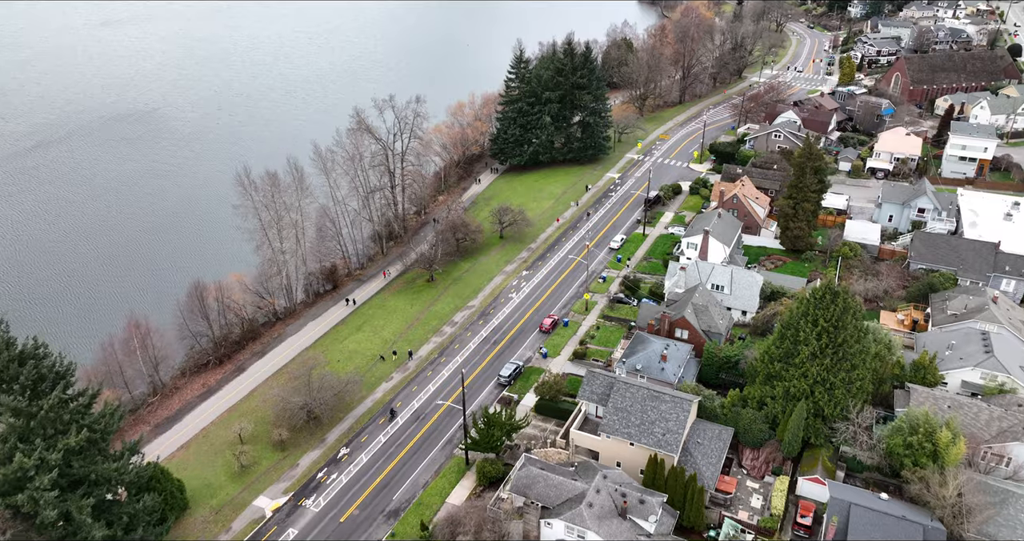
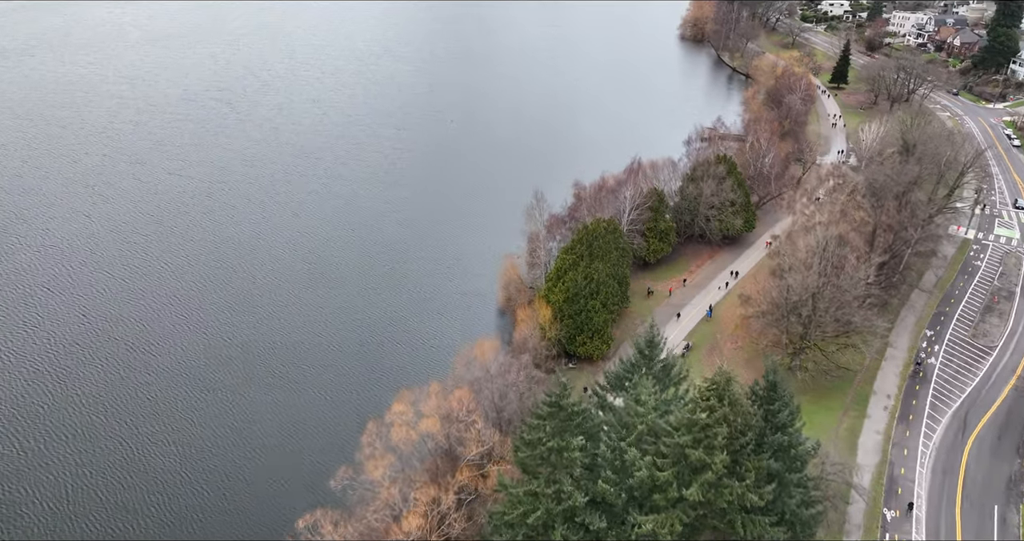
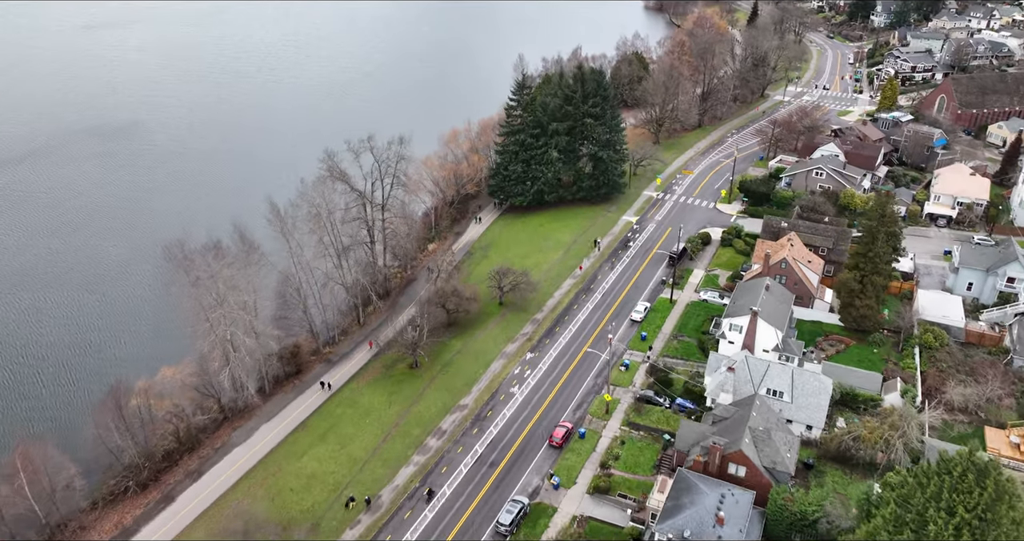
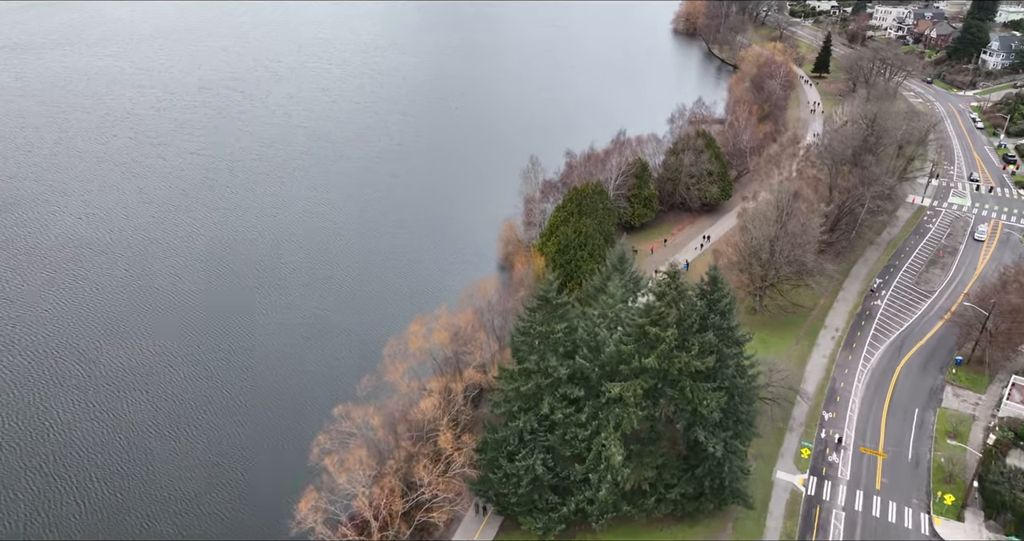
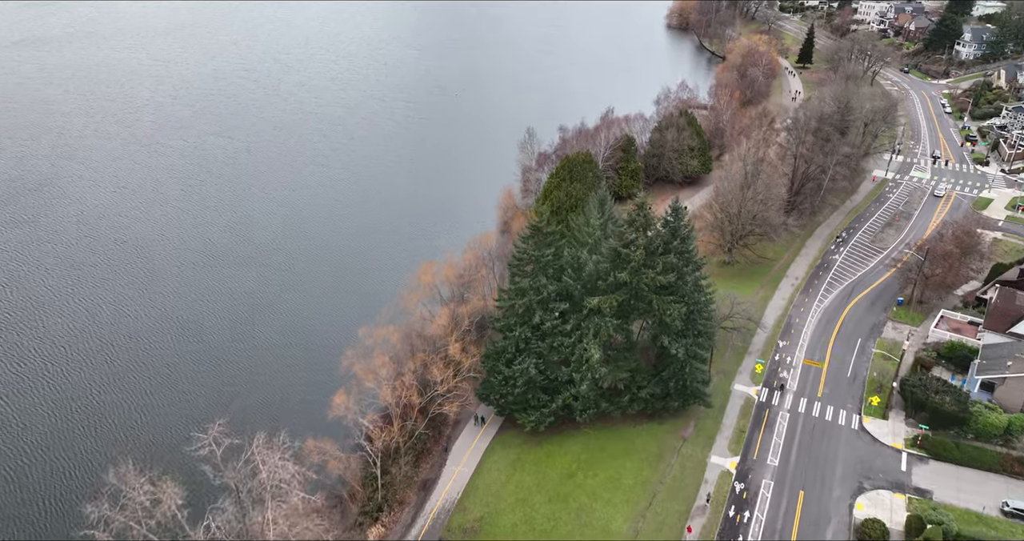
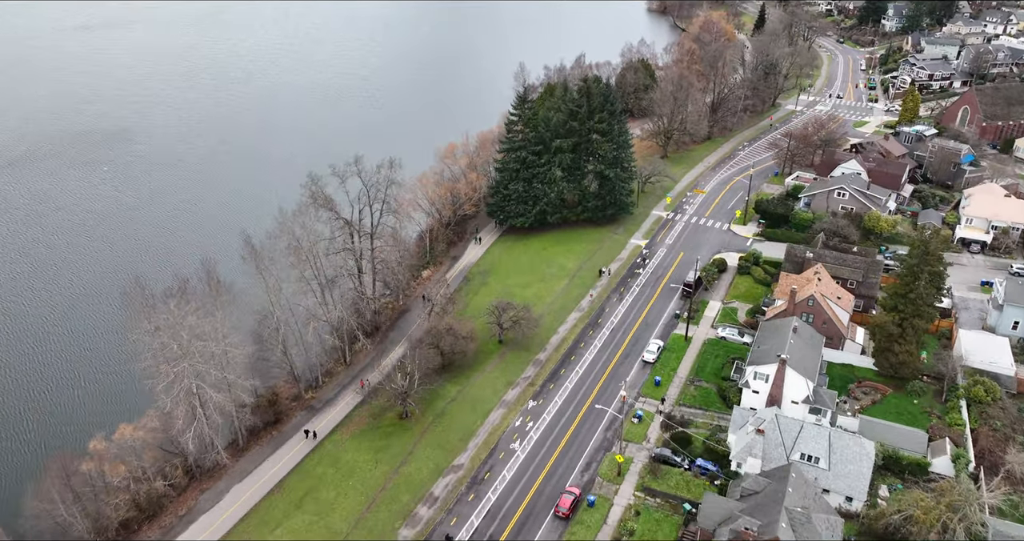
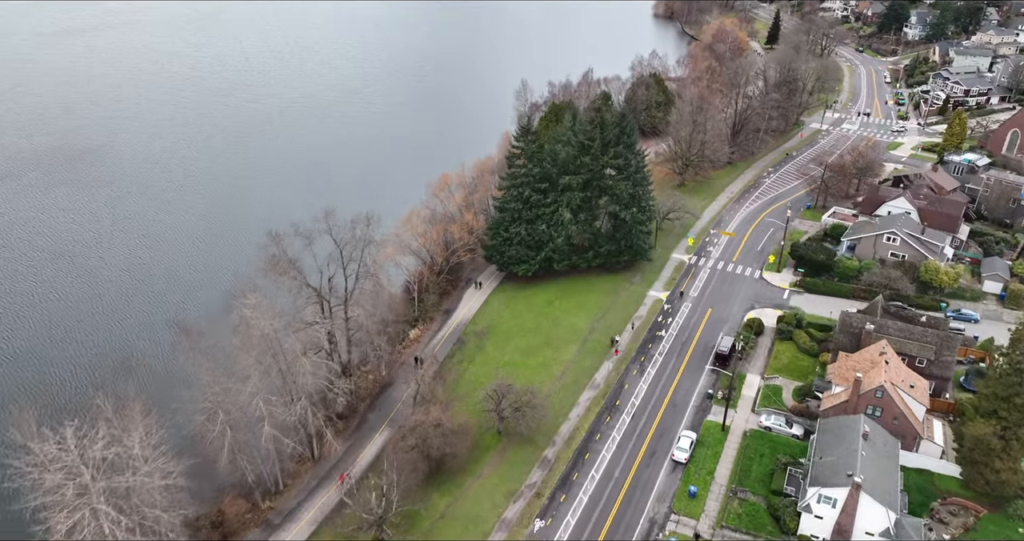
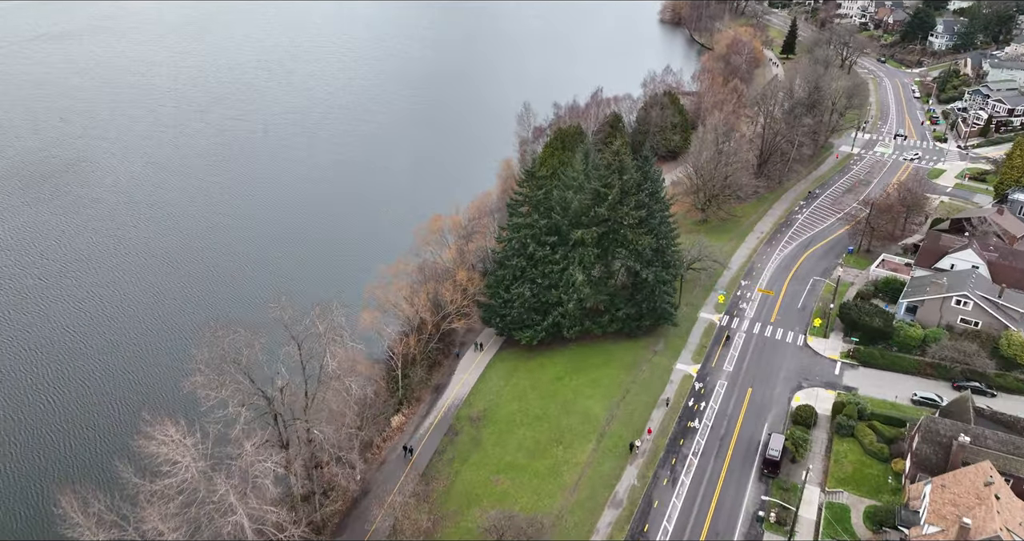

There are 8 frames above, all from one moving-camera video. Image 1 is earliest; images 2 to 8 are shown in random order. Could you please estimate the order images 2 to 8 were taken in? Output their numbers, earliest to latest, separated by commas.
3, 6, 7, 8, 5, 4, 2
